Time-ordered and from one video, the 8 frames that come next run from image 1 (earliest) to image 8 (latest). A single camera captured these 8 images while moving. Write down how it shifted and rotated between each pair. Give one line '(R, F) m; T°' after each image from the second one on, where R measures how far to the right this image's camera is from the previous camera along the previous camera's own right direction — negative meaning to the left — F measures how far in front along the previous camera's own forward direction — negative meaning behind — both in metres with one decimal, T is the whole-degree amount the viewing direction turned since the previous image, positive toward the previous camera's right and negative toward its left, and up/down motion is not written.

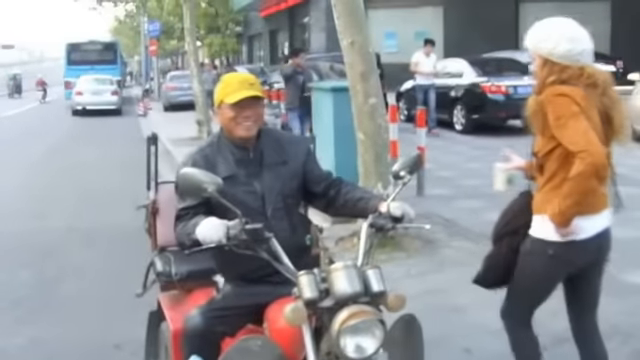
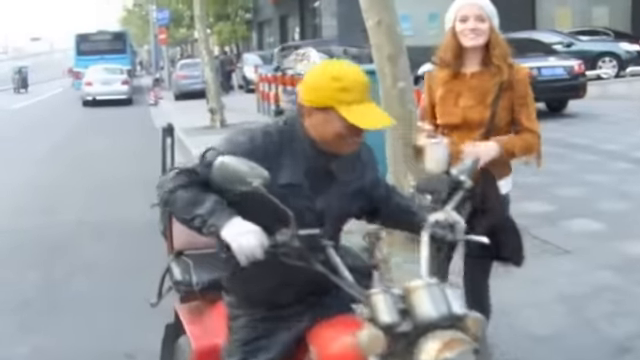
(-0.1, +0.6) m; -1°
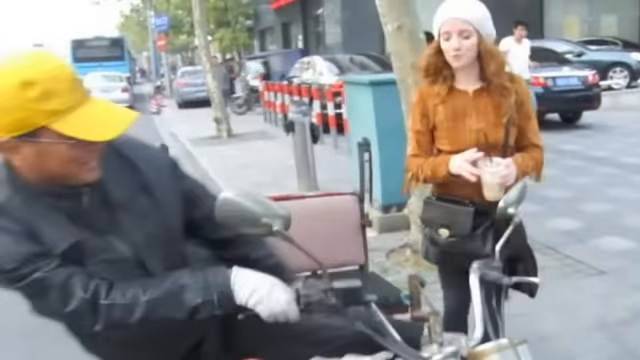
(-0.1, +0.5) m; 0°
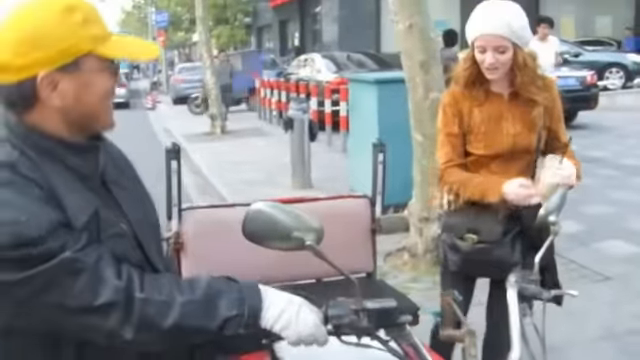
(0.0, +0.1) m; 0°
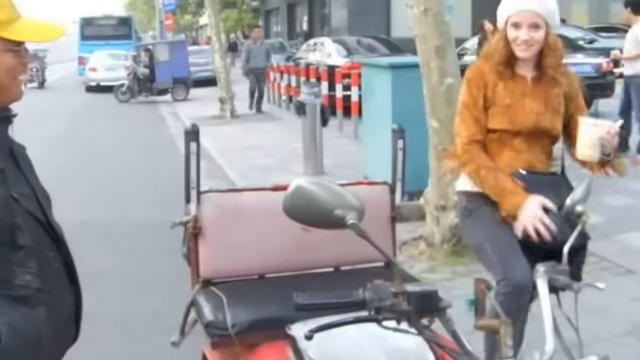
(0.0, +0.1) m; 0°
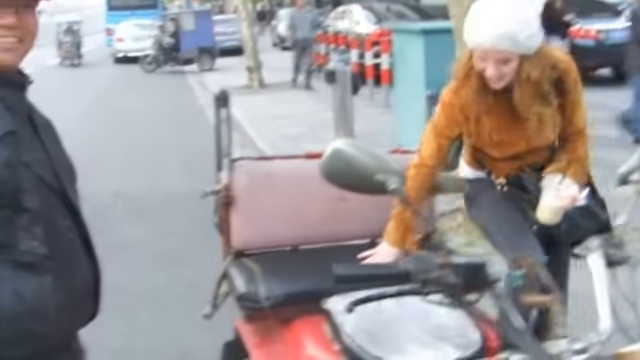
(0.0, +0.1) m; -1°
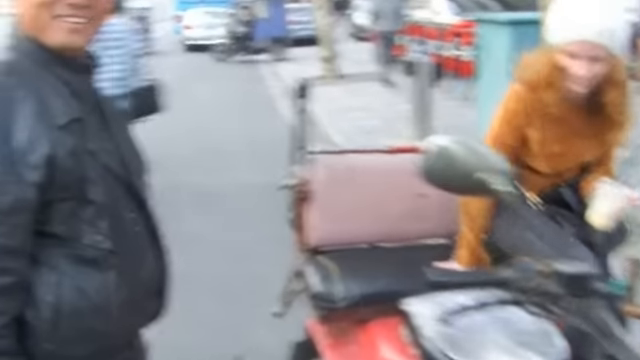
(0.0, +0.2) m; -4°
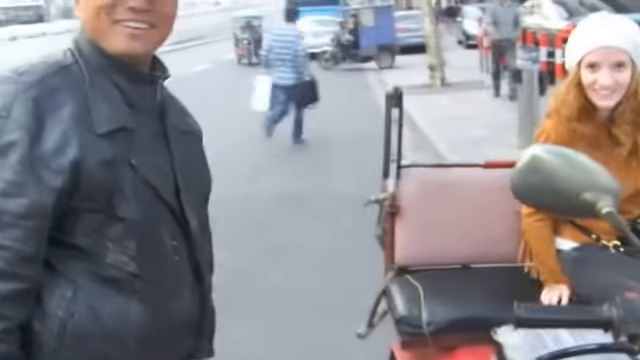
(+0.1, +0.3) m; -6°
